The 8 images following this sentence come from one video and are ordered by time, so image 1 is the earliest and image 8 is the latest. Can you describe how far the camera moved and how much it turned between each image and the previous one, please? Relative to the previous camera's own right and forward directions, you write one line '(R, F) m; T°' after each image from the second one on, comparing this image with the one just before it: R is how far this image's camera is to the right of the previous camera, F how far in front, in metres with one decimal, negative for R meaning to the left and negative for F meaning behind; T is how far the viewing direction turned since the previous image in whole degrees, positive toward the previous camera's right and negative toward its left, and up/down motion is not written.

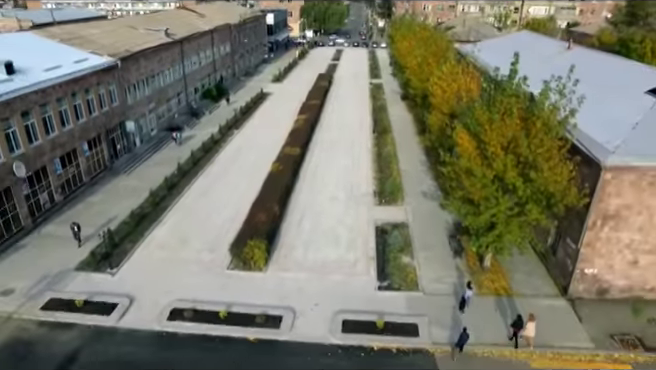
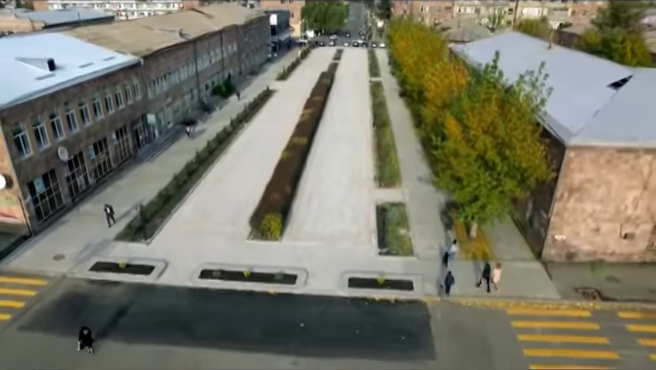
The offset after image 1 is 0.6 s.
(-0.4, -3.2) m; 0°
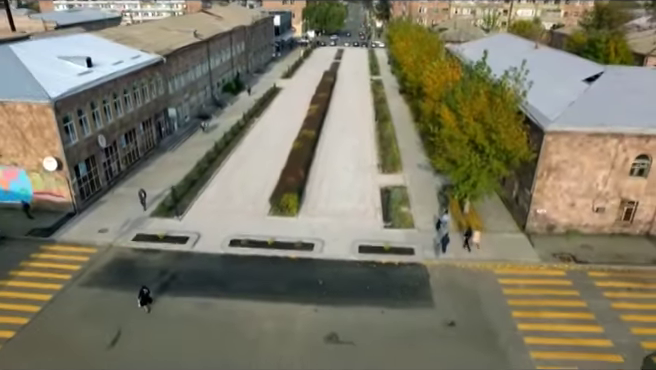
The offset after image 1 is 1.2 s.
(-0.7, -3.3) m; 0°
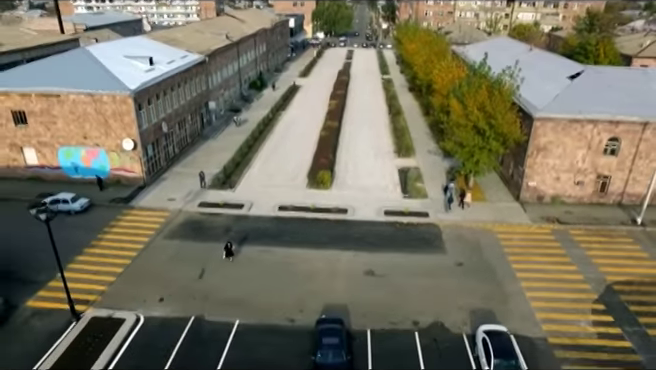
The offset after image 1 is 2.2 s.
(-1.5, -5.6) m; 0°
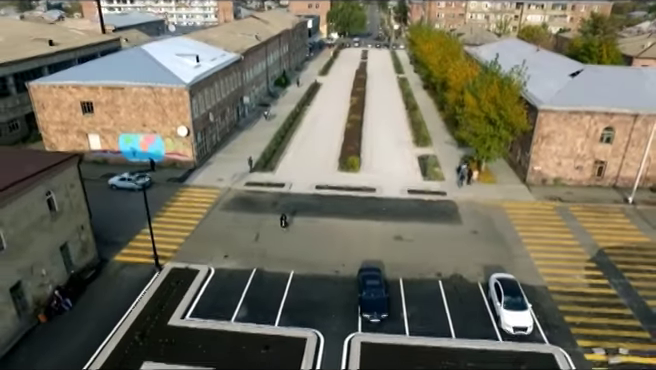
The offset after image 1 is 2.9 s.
(-1.4, -4.5) m; -1°
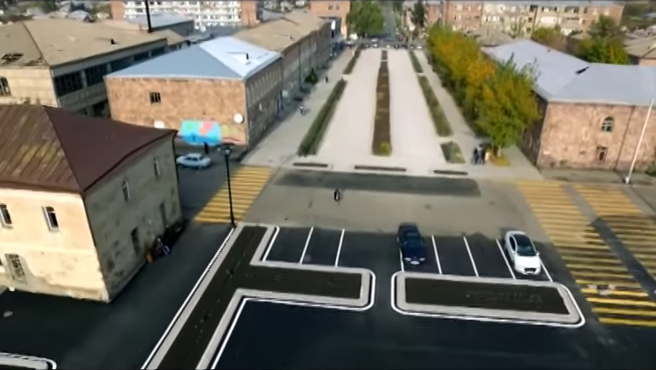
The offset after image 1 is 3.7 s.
(-1.8, -5.6) m; -1°
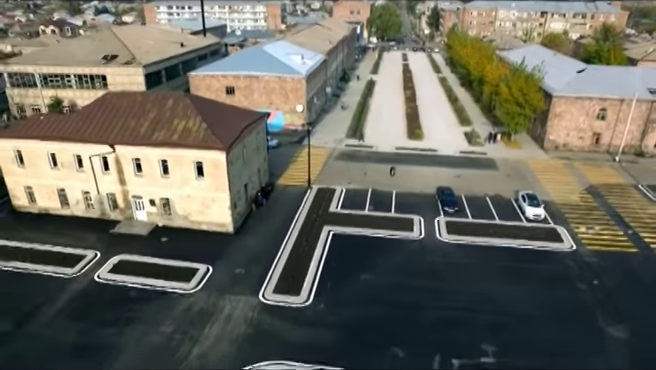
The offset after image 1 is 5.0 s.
(-3.2, -9.4) m; -1°
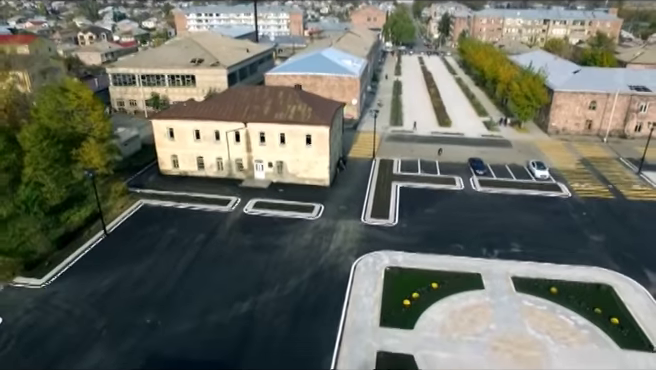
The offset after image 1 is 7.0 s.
(-5.6, -13.6) m; 0°
